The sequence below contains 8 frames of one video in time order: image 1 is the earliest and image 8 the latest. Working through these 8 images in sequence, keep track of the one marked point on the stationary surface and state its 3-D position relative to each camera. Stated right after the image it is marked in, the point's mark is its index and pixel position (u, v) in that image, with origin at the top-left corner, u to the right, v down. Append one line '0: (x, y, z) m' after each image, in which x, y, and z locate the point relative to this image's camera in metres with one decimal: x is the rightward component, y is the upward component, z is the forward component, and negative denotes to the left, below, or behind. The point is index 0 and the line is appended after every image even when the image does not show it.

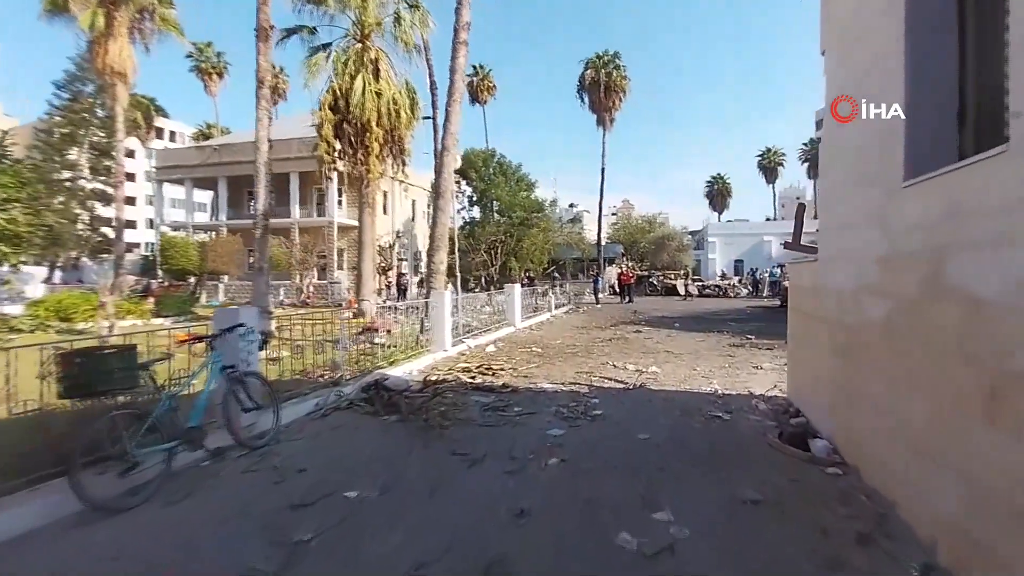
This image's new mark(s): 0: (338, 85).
0: (-7.0, +8.1, +19.7) m
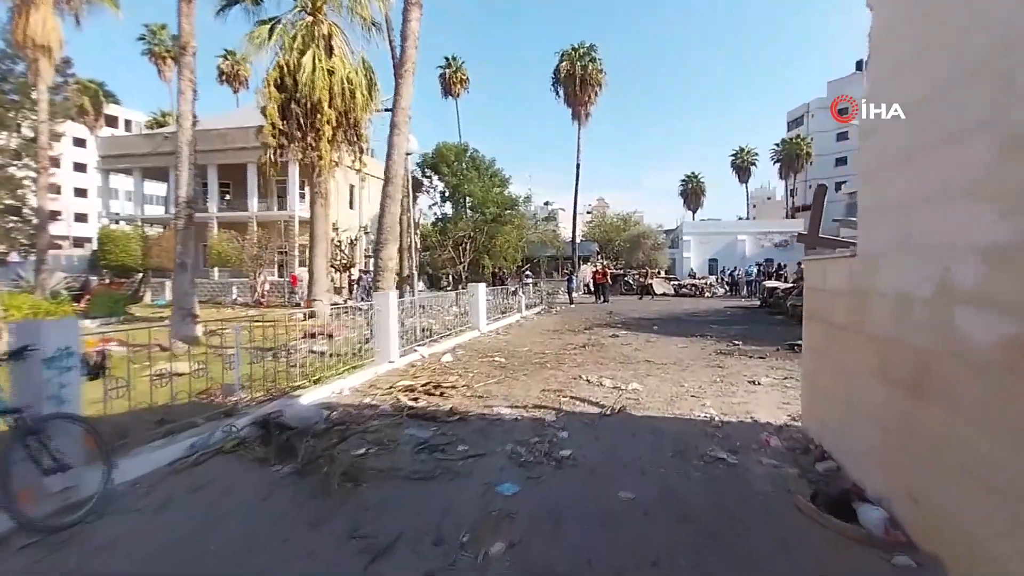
0: (-8.2, +8.1, +17.7) m
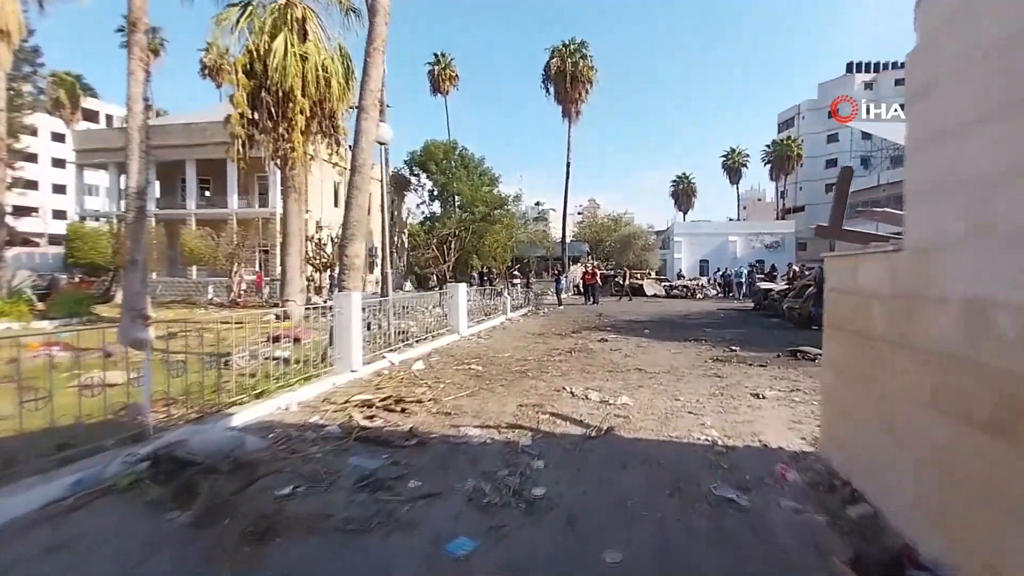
0: (-8.7, +8.1, +16.6) m
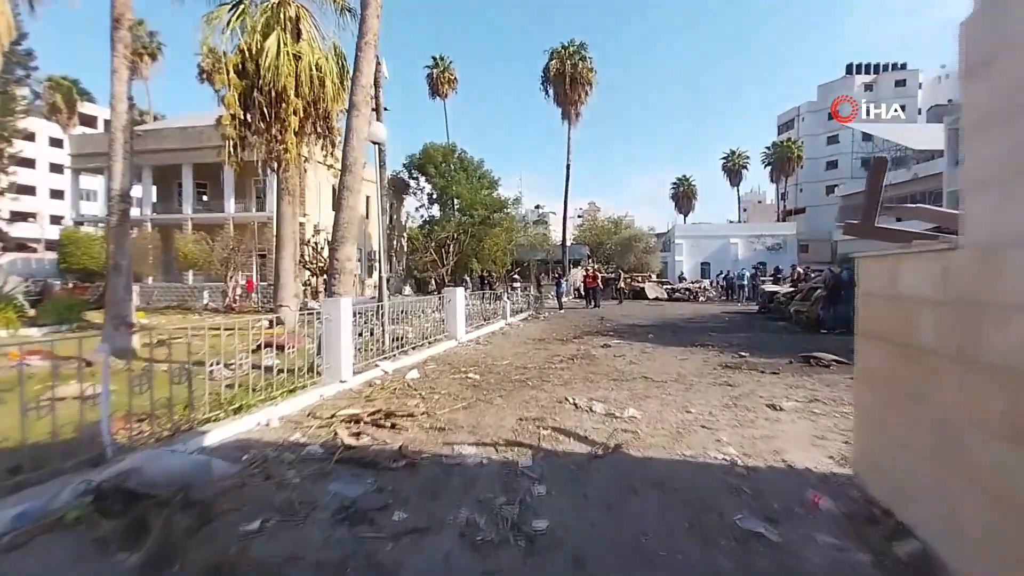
0: (-8.7, +8.0, +16.2) m
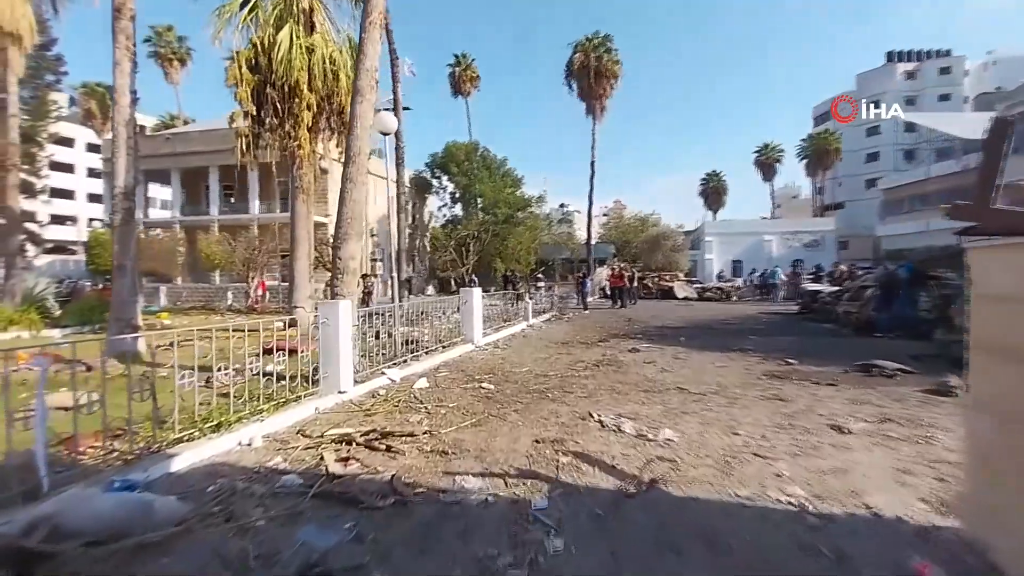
0: (-8.1, +7.9, +15.7) m
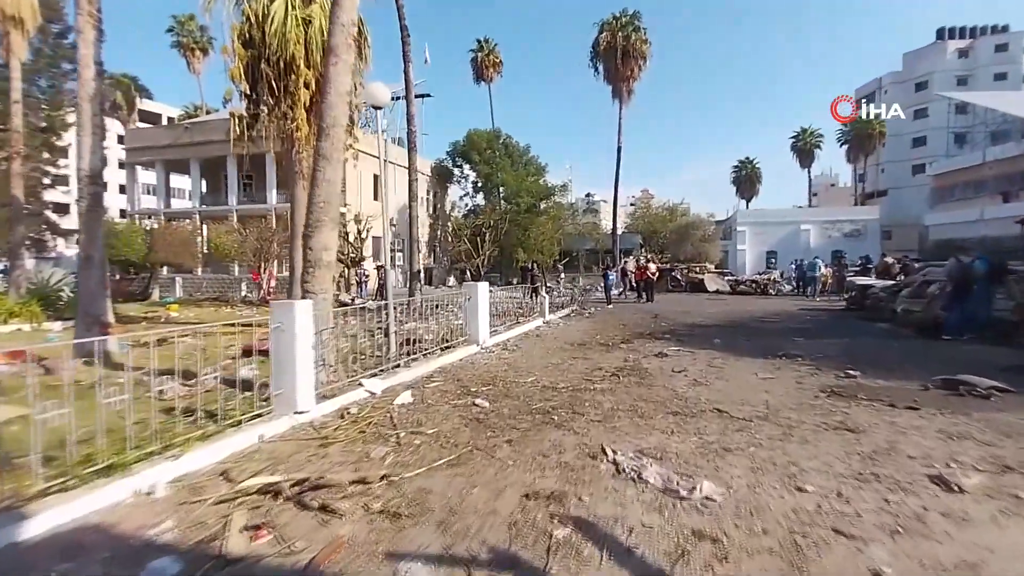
0: (-7.7, +8.1, +14.5) m
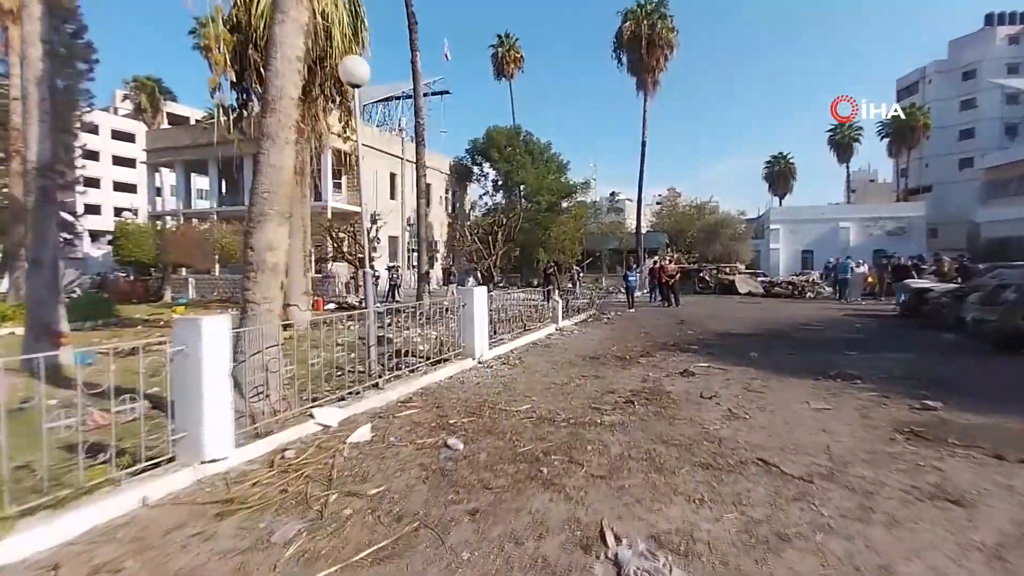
0: (-7.5, +8.1, +13.4) m
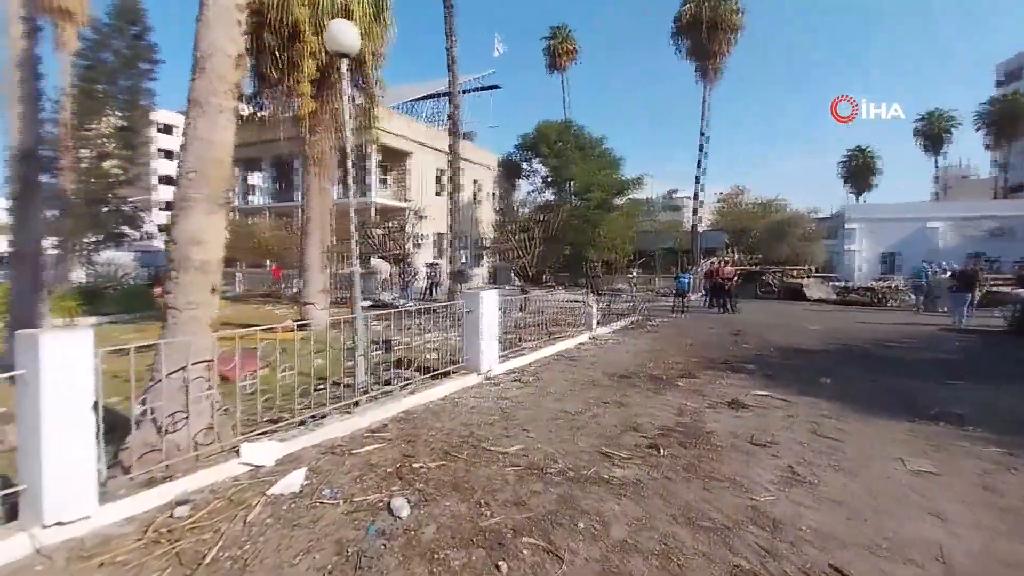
0: (-6.6, +8.1, +12.7) m
